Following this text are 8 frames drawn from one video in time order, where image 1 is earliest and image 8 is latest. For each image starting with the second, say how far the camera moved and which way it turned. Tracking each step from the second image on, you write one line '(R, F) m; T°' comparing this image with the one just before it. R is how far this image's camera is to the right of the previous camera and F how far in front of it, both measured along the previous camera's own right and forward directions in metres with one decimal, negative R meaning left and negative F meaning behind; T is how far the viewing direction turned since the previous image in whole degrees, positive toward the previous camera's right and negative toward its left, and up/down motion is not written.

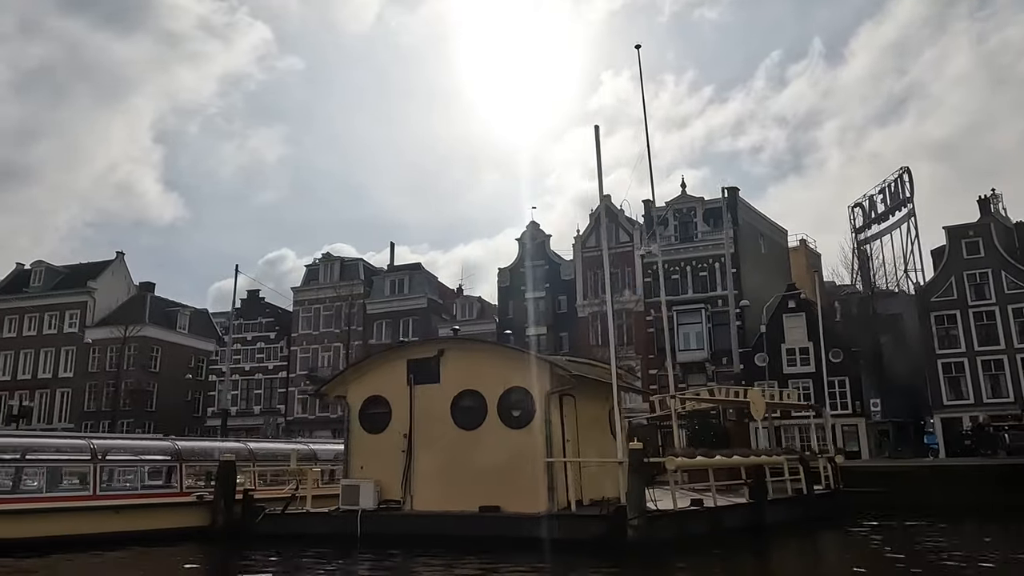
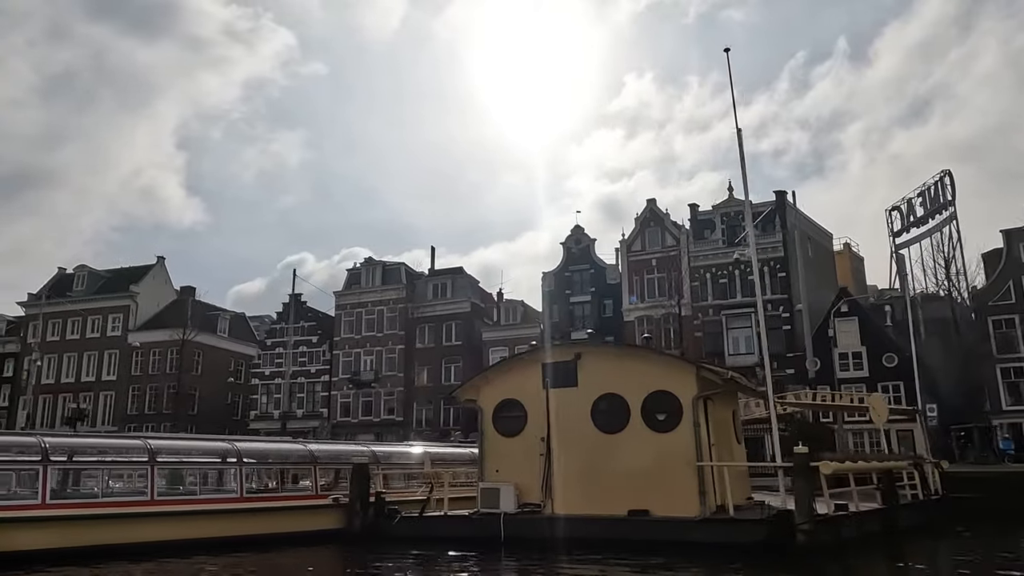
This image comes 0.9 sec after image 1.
(-1.6, 0.0) m; -1°
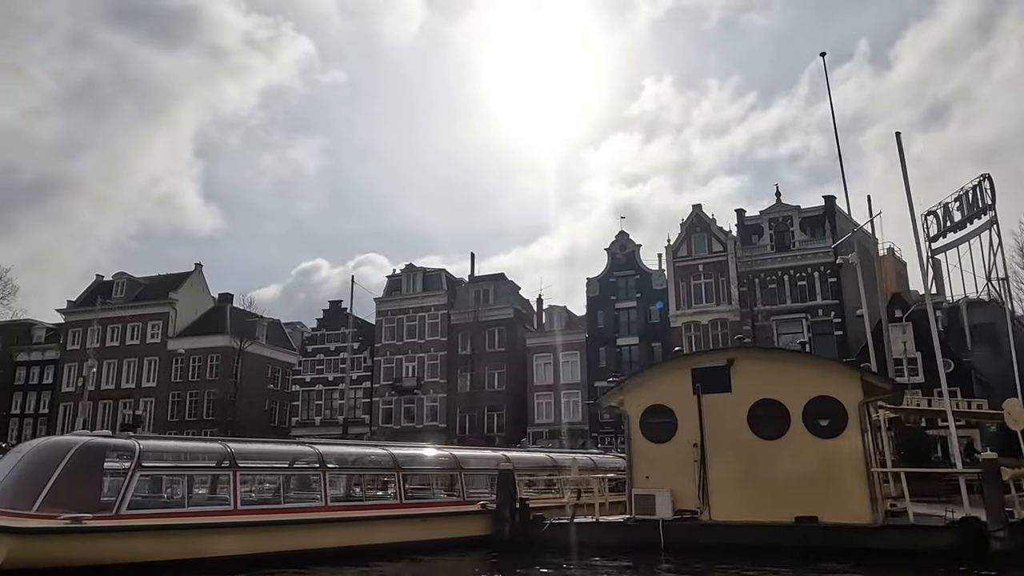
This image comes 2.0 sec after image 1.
(-1.8, 0.0) m; -1°
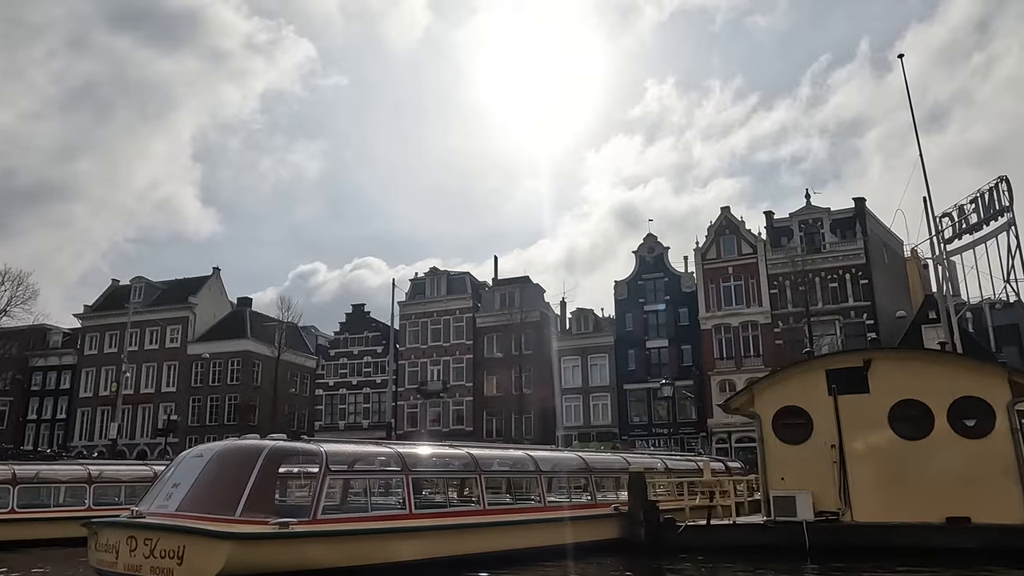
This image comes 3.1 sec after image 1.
(-1.8, 0.0) m; +1°
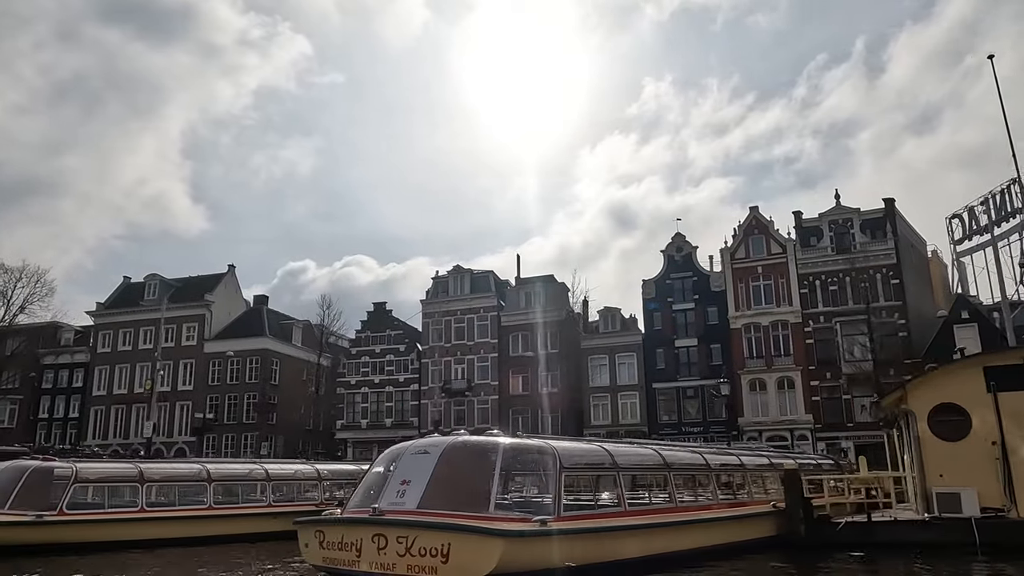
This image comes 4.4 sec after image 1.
(-2.3, +0.1) m; +1°
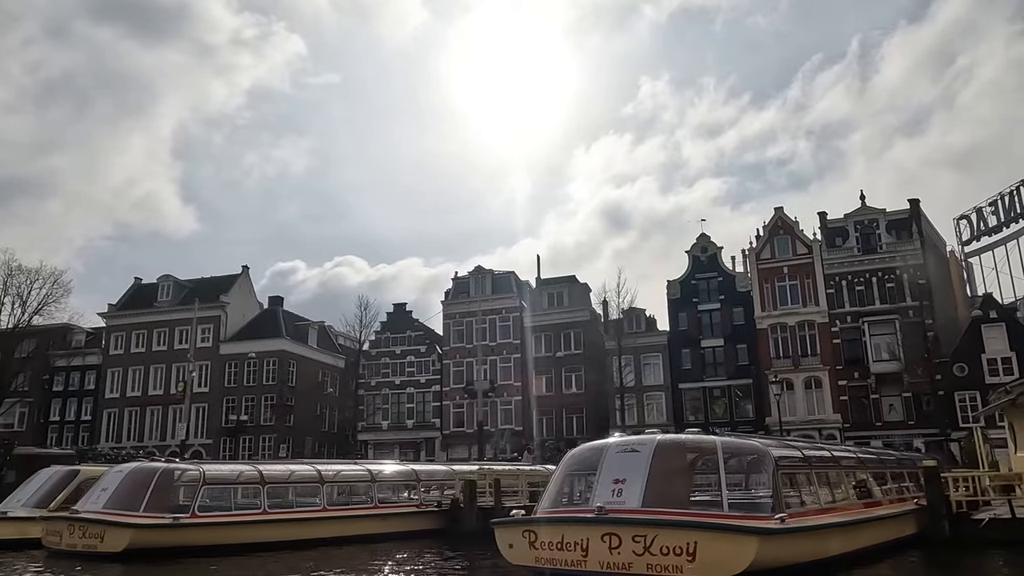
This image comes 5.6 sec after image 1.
(-2.1, +0.1) m; +1°
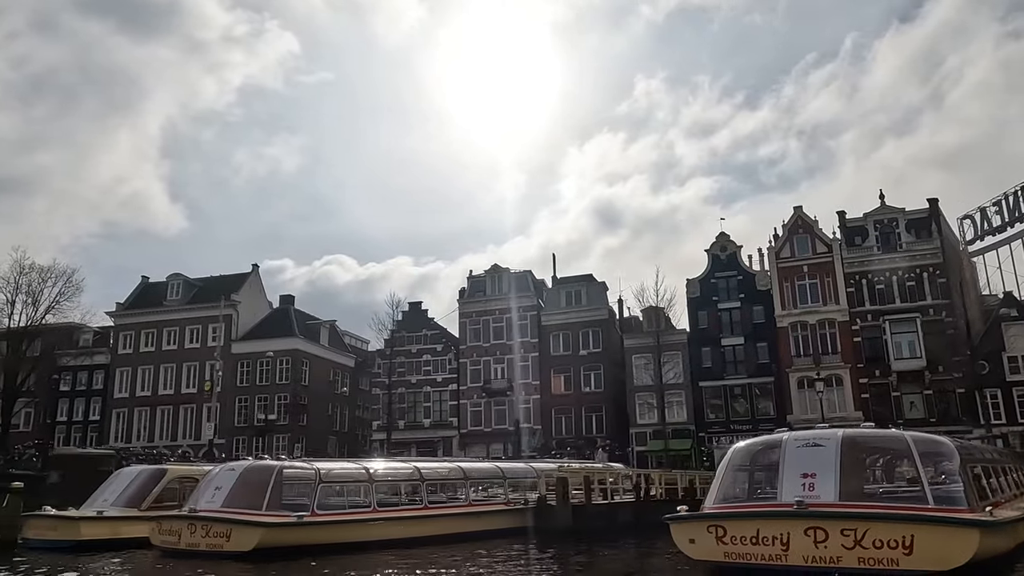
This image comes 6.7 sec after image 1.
(-1.9, 0.0) m; +1°
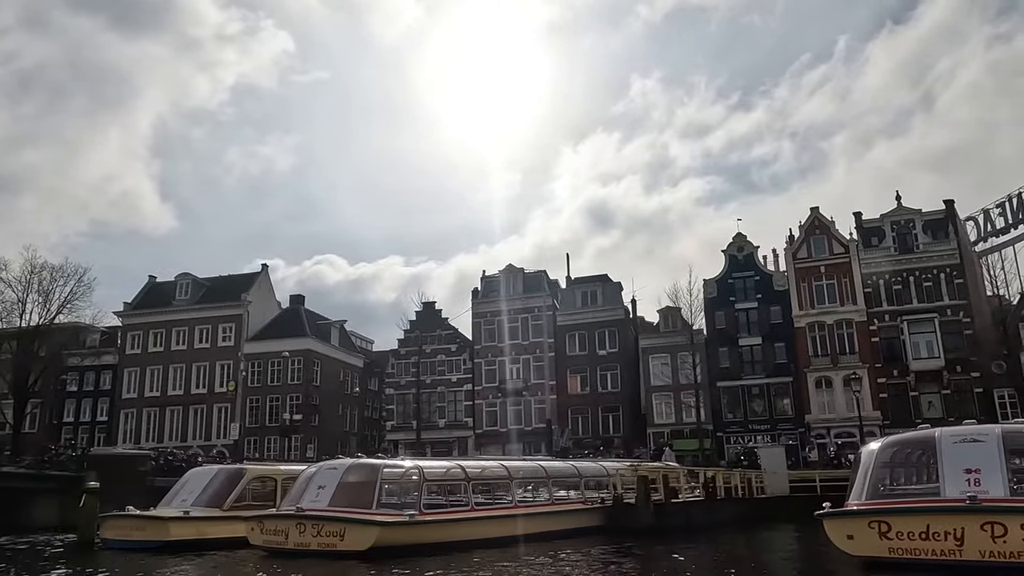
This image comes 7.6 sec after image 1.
(-1.6, 0.0) m; +1°
